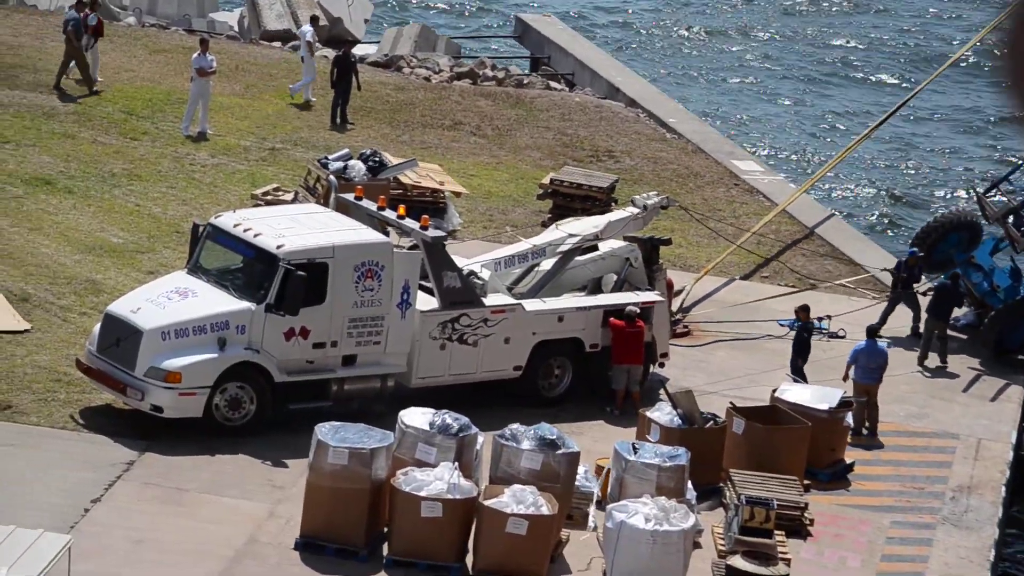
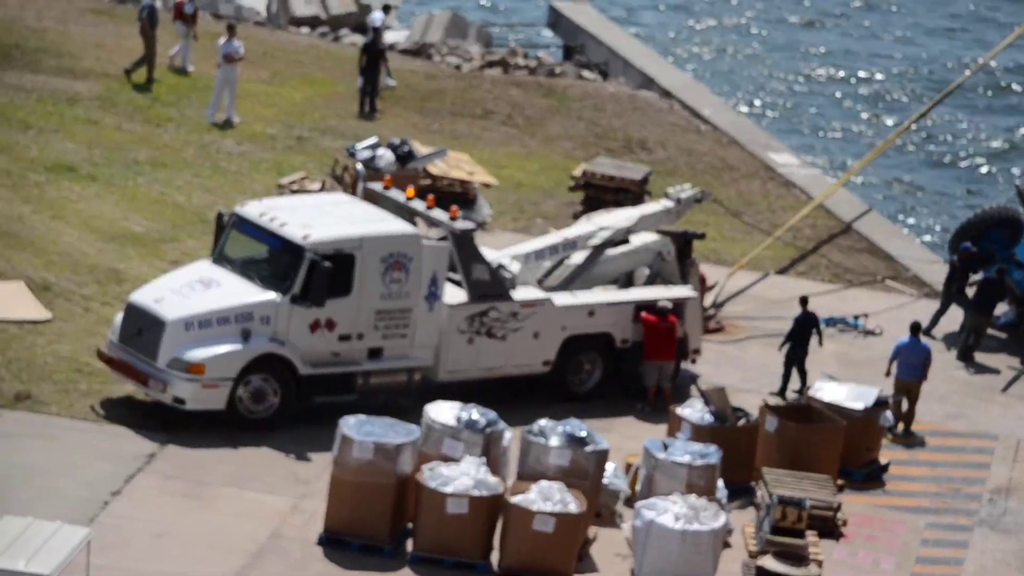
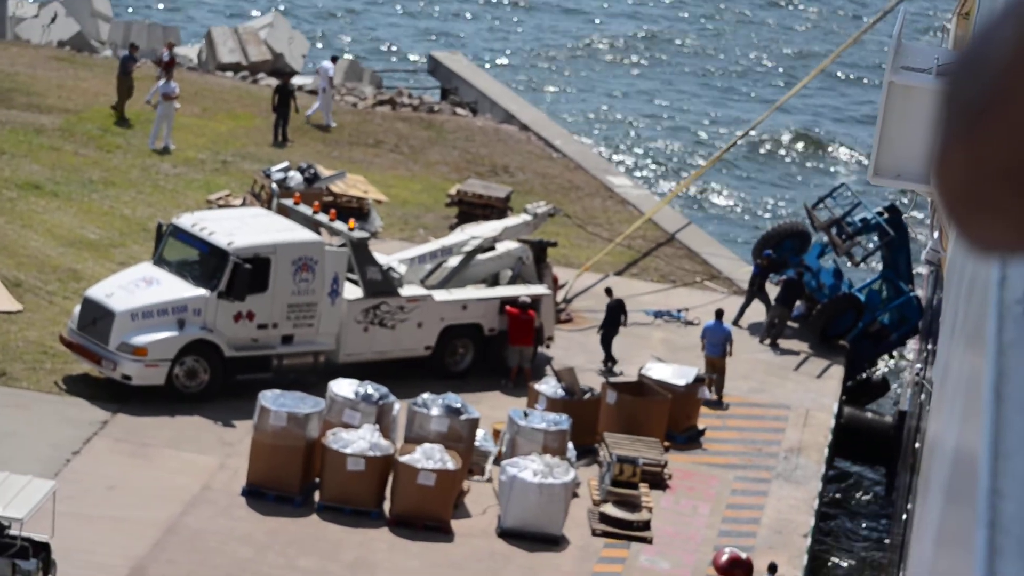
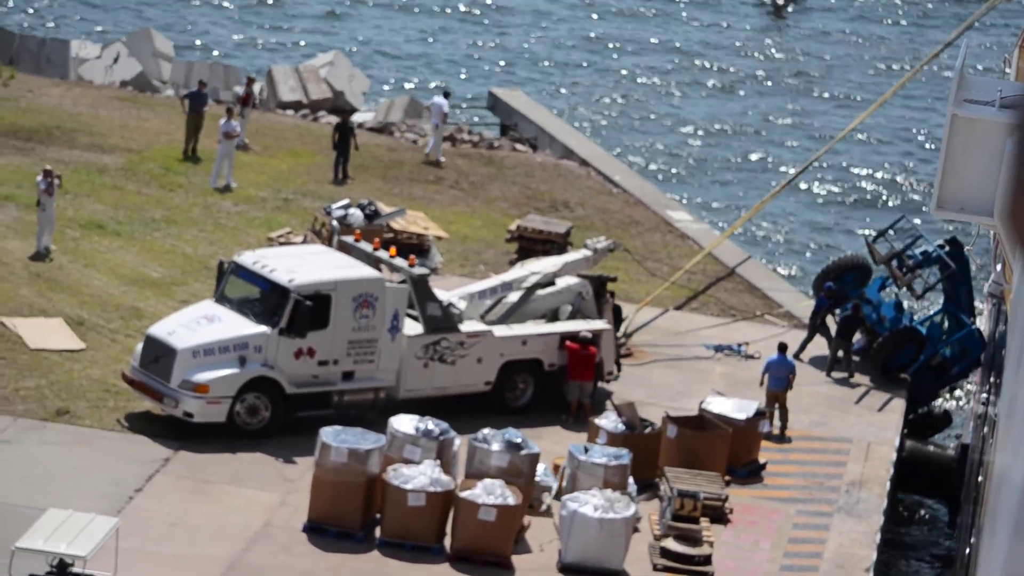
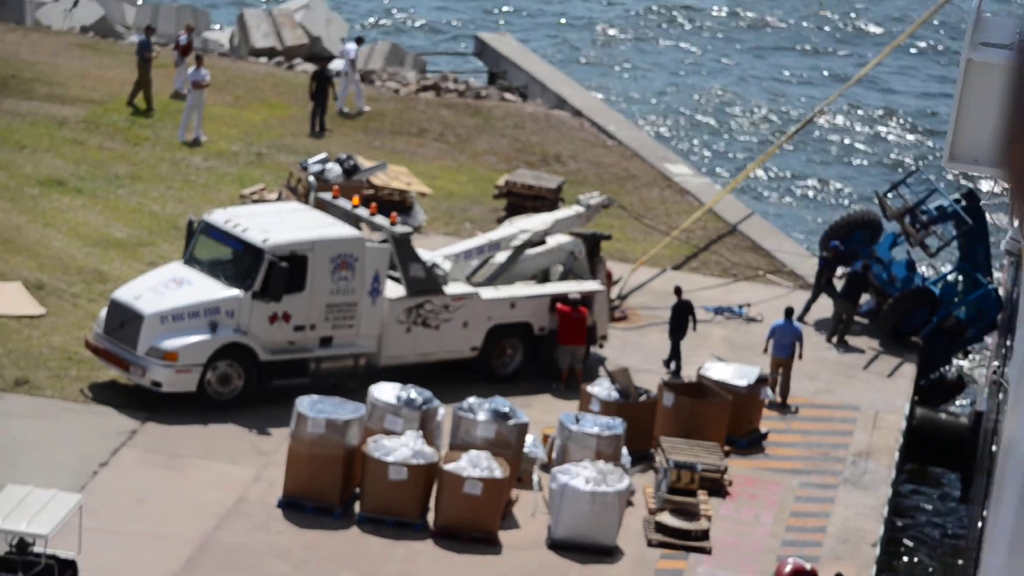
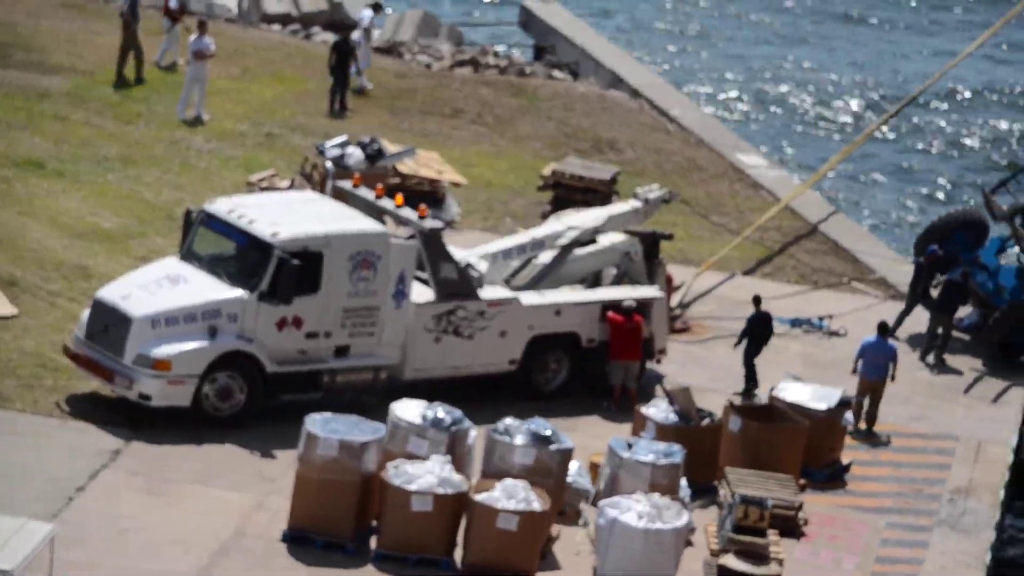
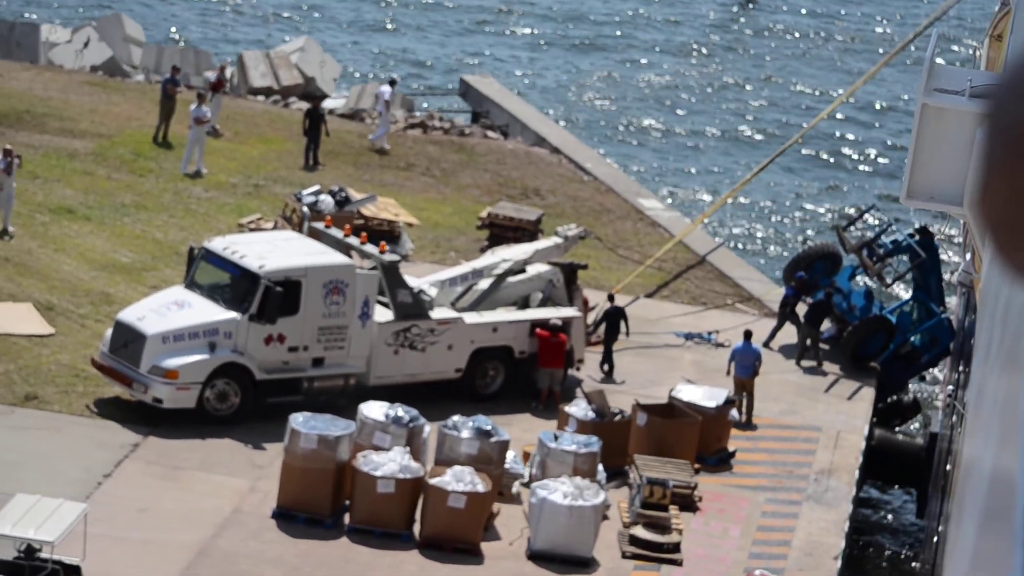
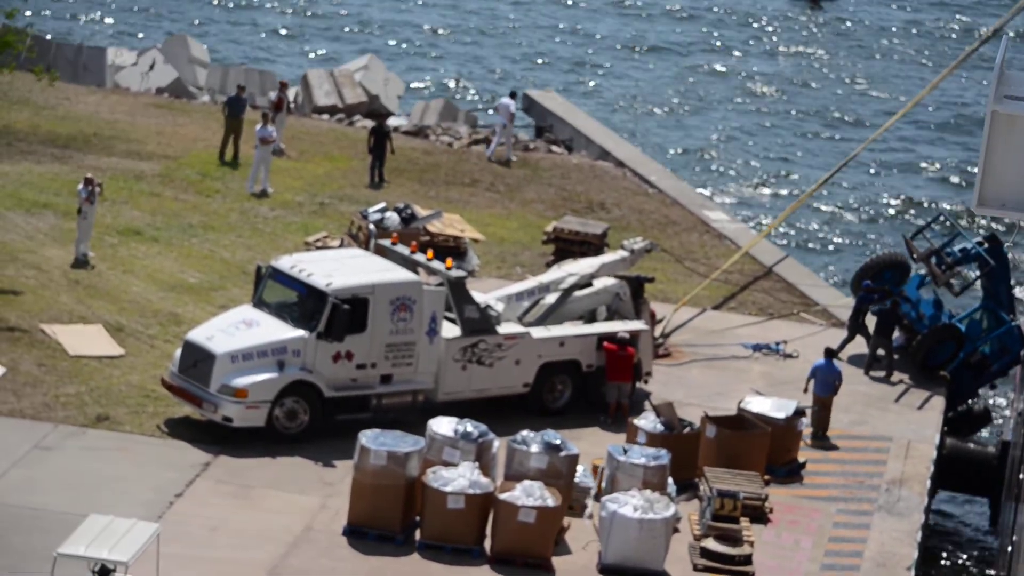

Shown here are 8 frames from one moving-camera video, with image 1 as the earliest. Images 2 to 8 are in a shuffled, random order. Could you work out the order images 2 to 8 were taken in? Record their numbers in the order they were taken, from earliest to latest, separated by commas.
2, 6, 5, 3, 7, 4, 8
